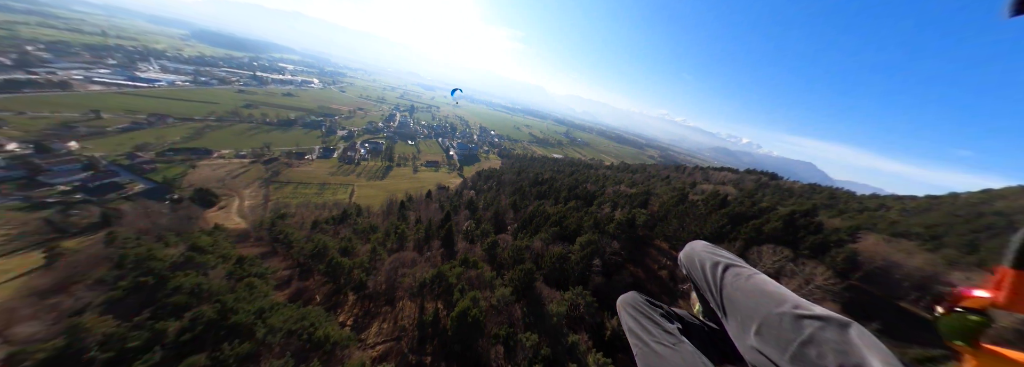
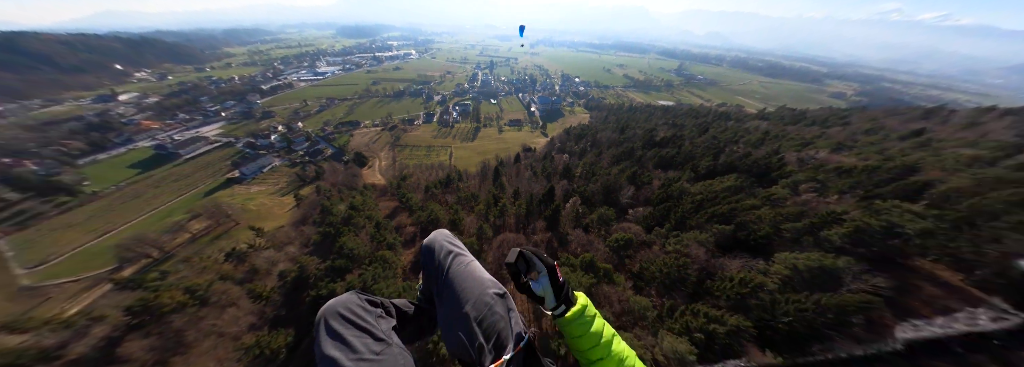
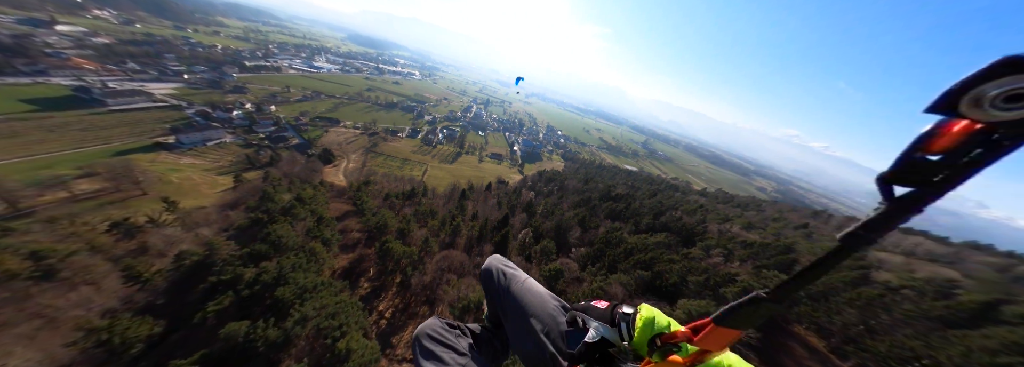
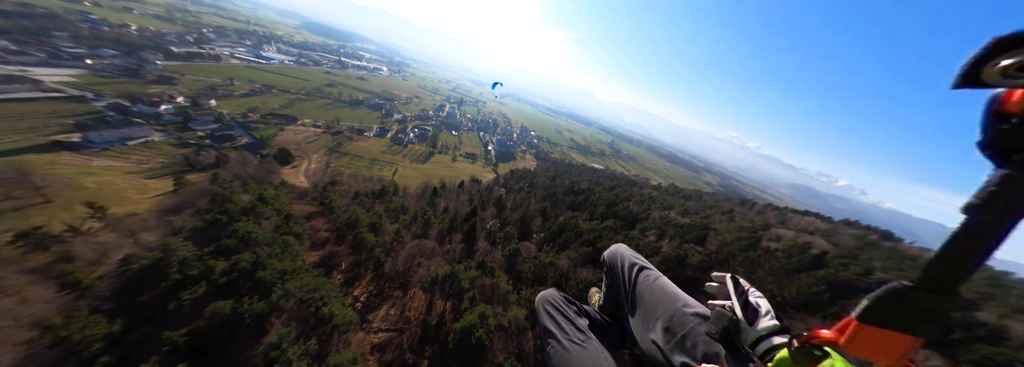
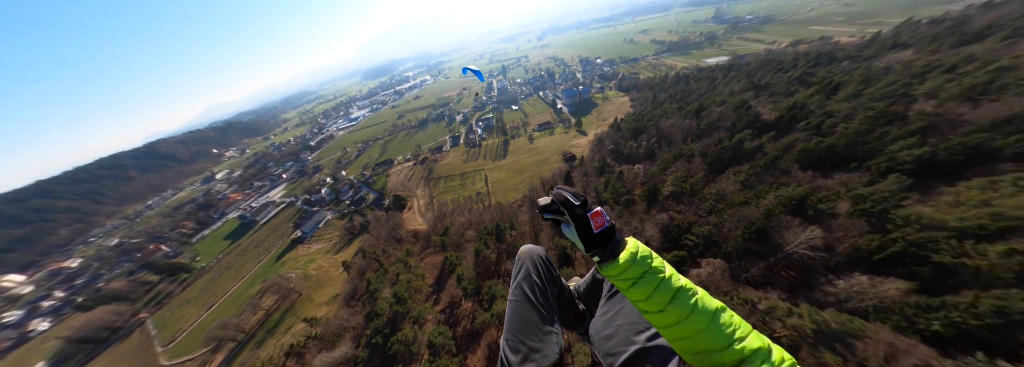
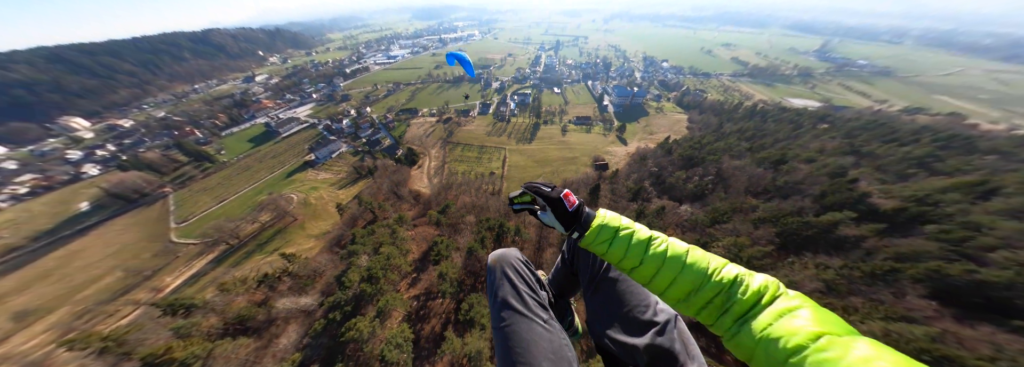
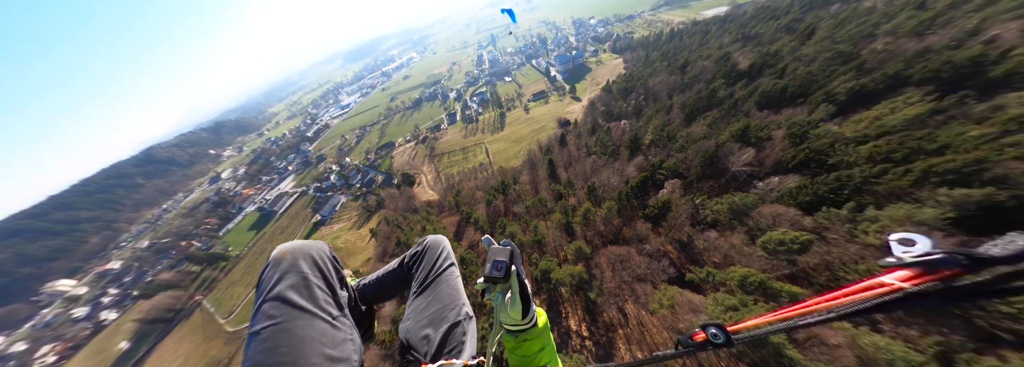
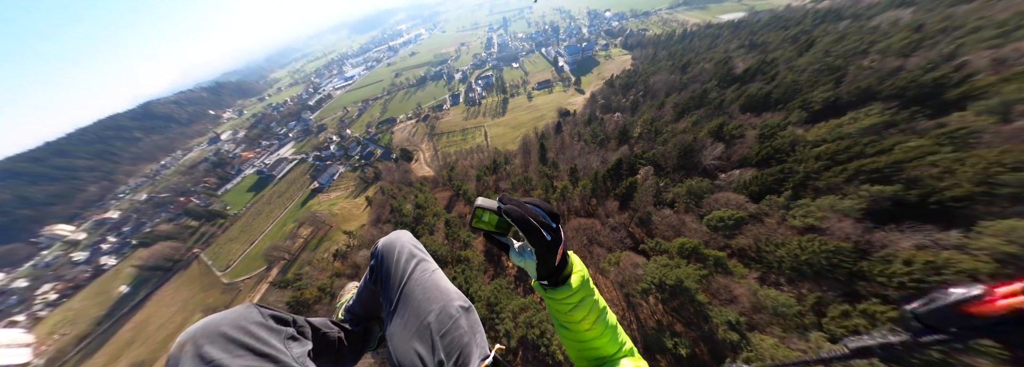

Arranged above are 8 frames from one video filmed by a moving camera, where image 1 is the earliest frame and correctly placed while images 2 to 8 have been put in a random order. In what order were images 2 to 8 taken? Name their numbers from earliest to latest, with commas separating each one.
4, 3, 2, 8, 7, 5, 6
